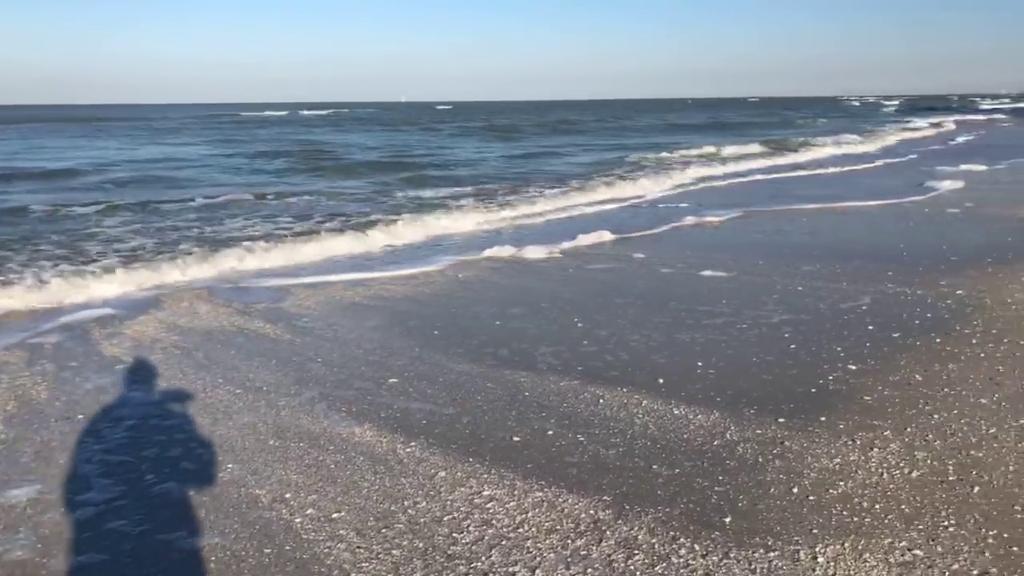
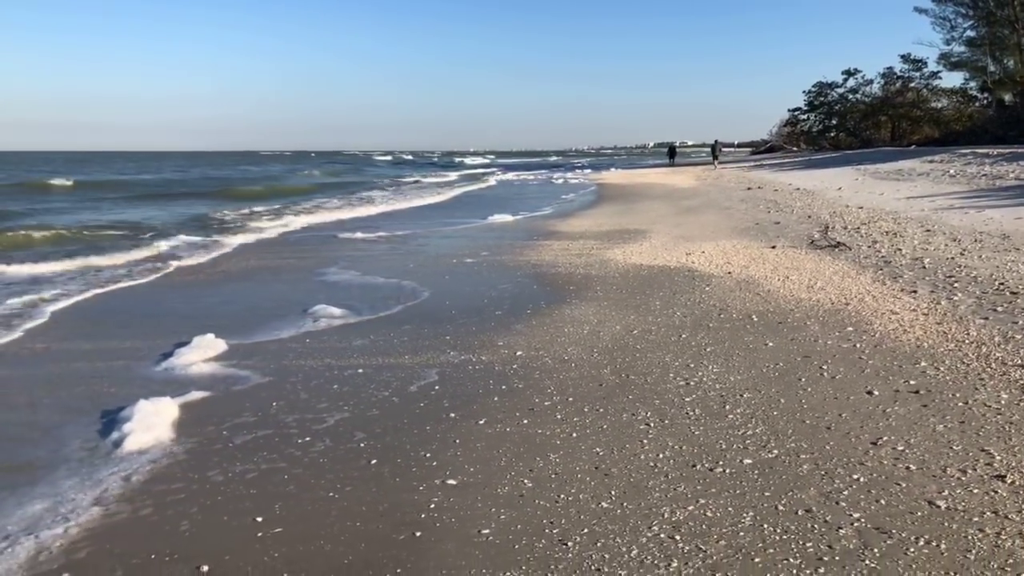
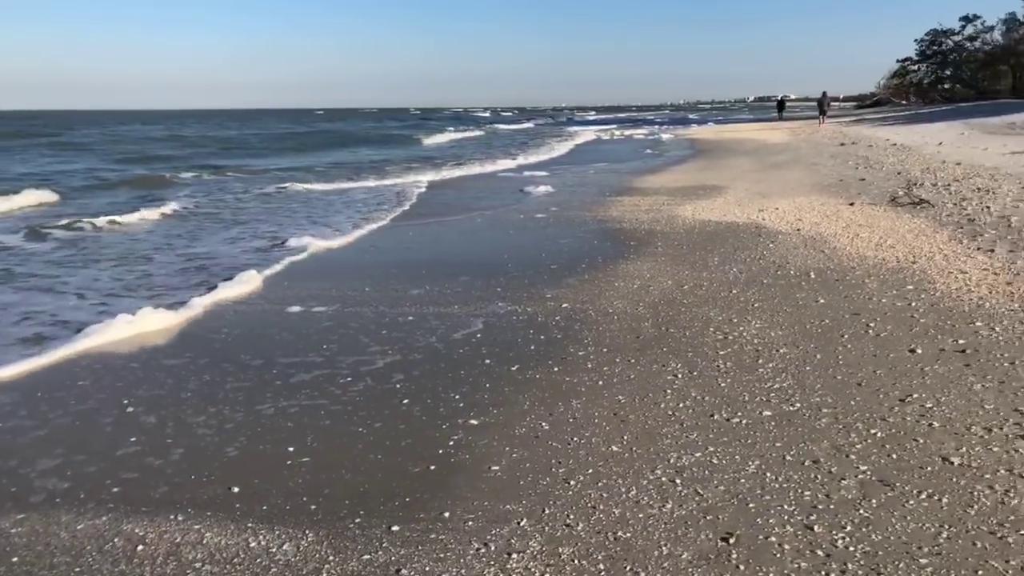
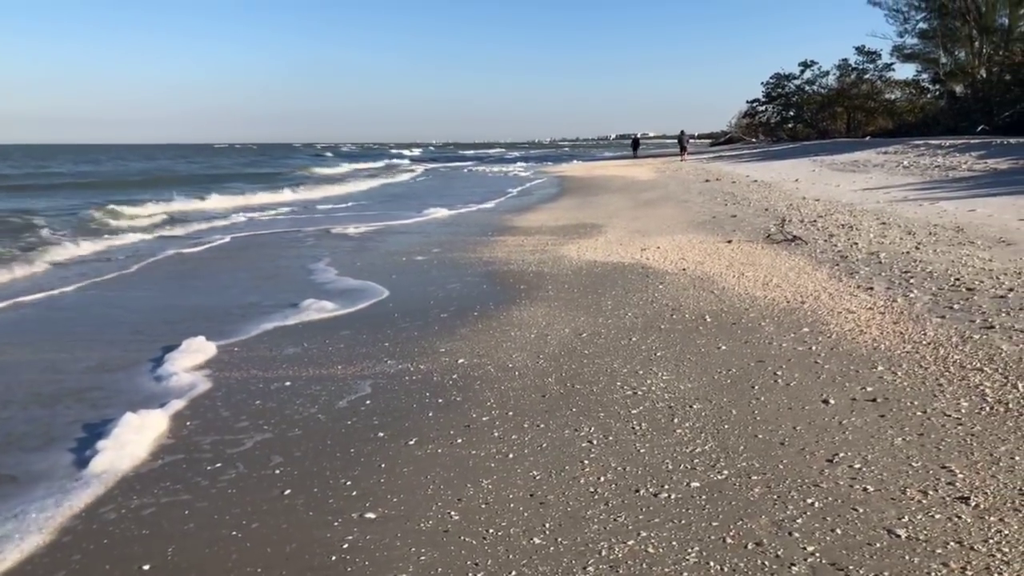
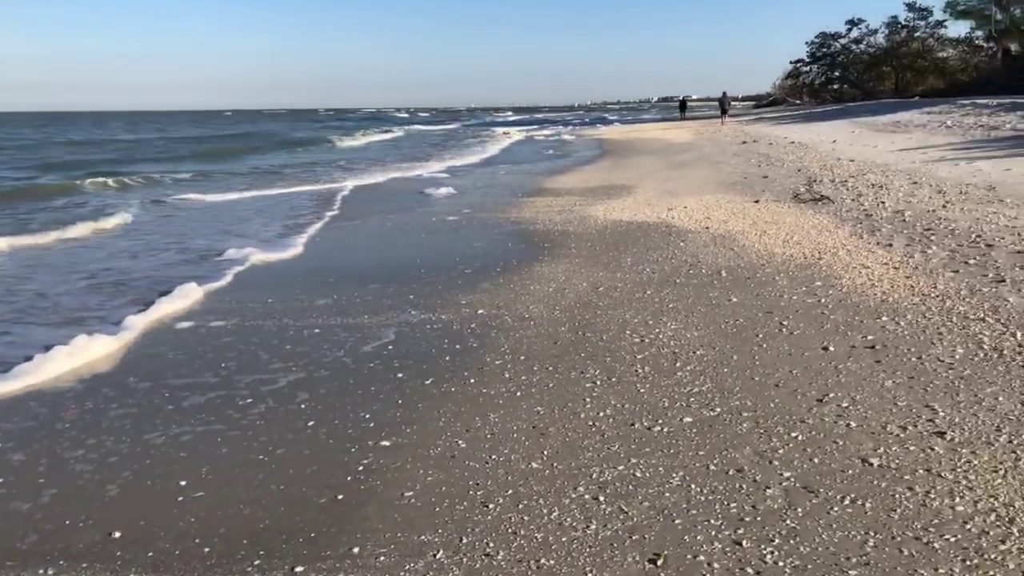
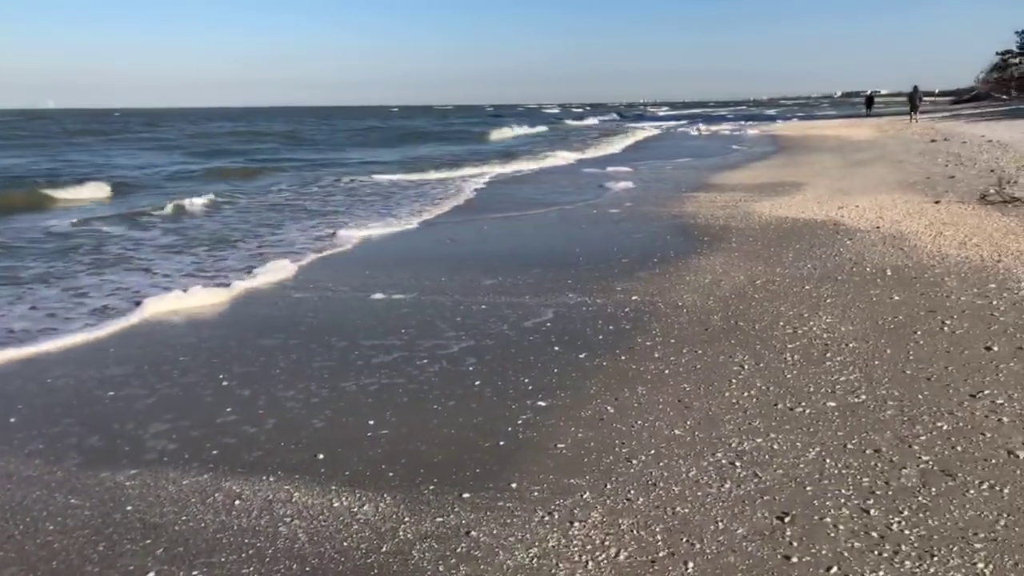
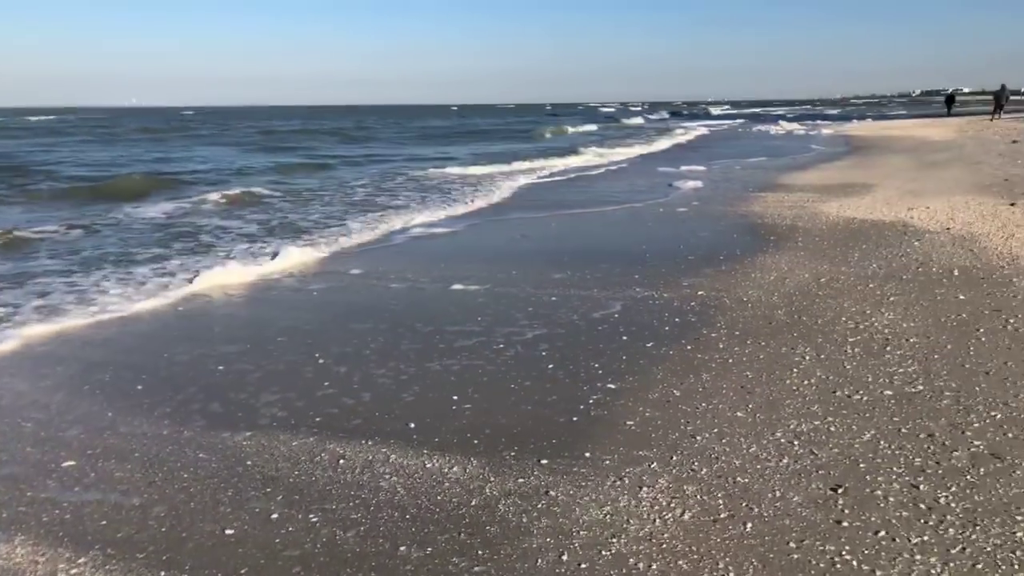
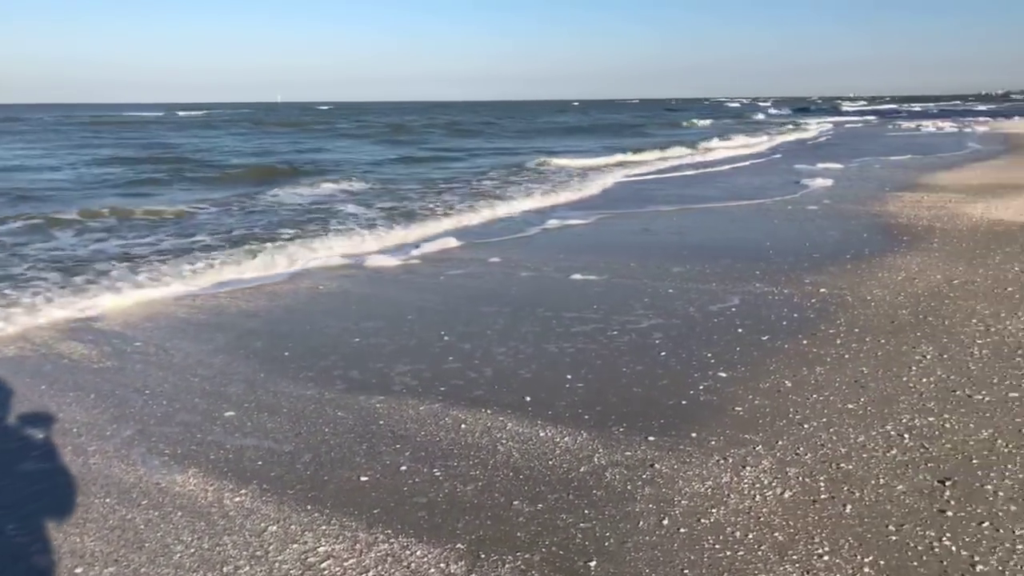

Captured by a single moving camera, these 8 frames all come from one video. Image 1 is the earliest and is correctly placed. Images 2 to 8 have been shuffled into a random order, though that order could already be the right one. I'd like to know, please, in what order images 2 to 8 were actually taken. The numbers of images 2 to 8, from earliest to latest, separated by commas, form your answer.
8, 7, 6, 3, 5, 4, 2
